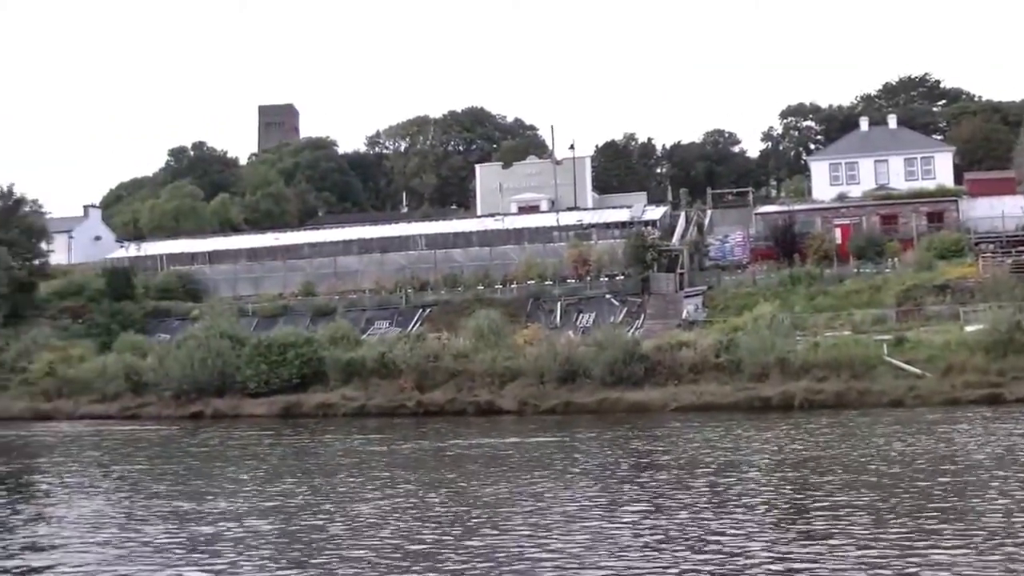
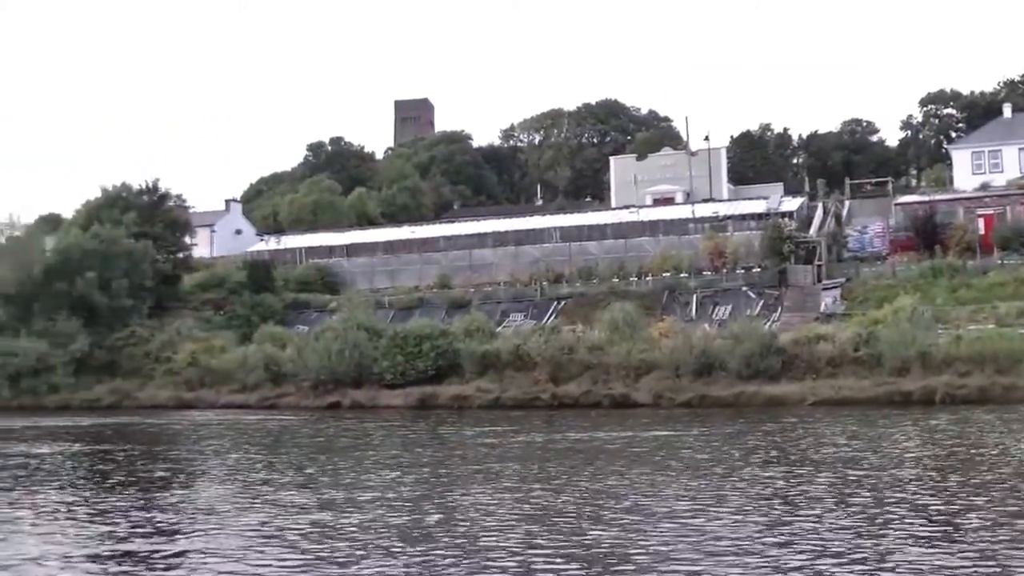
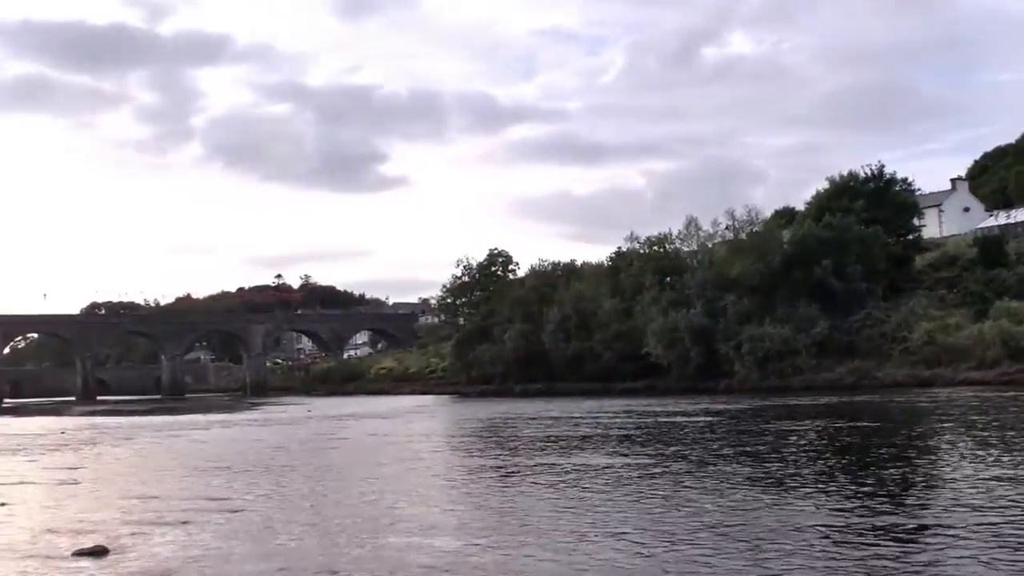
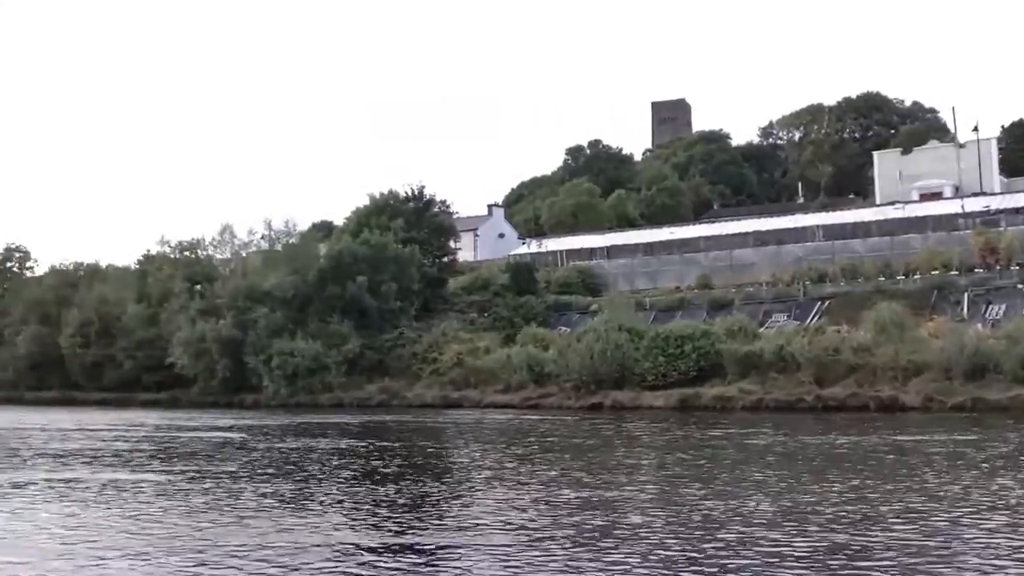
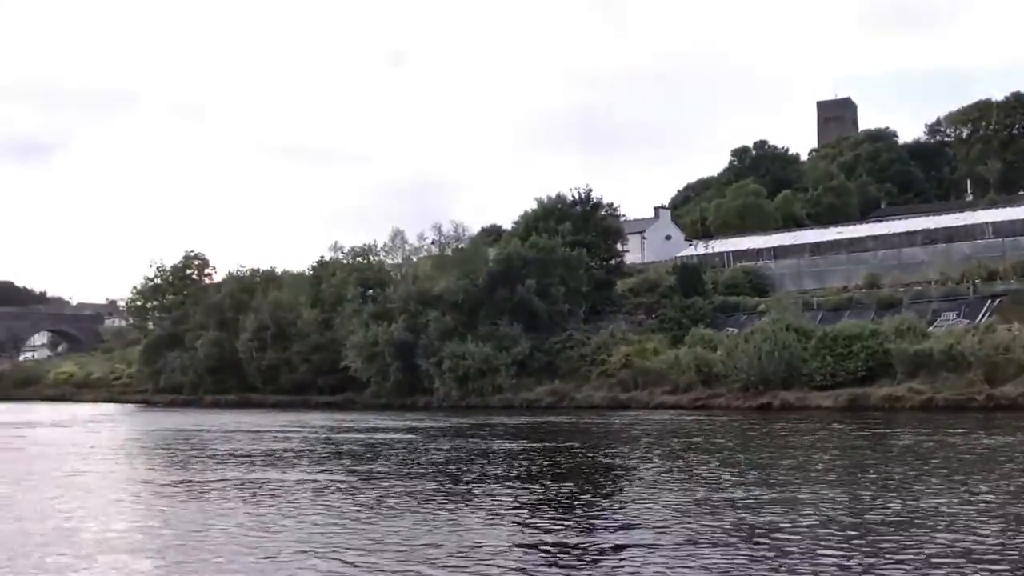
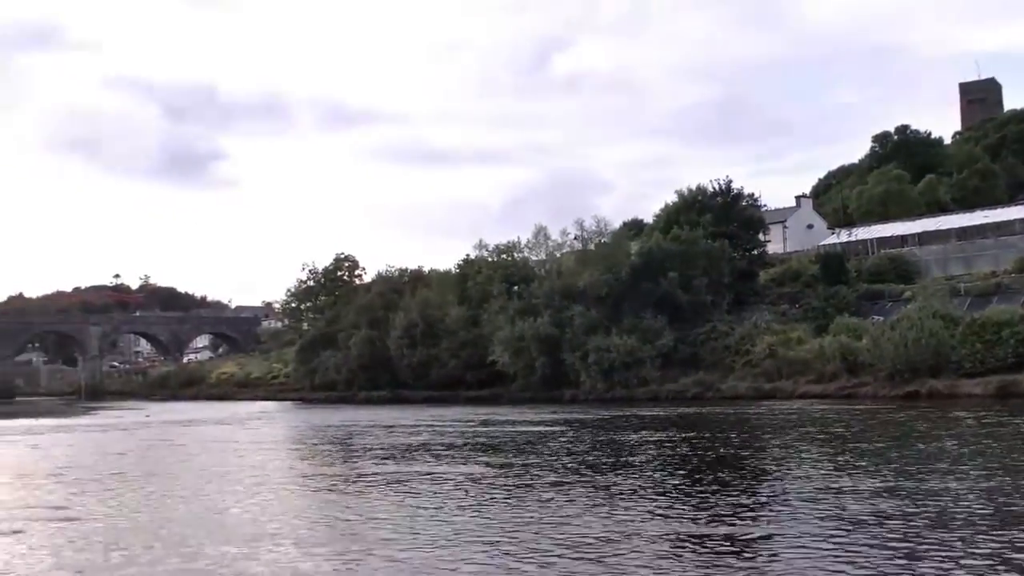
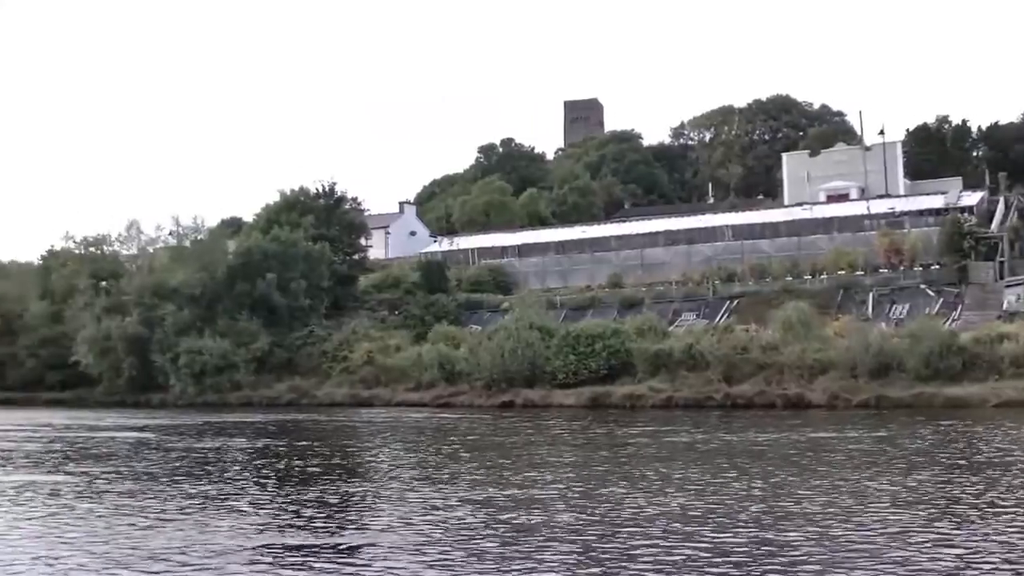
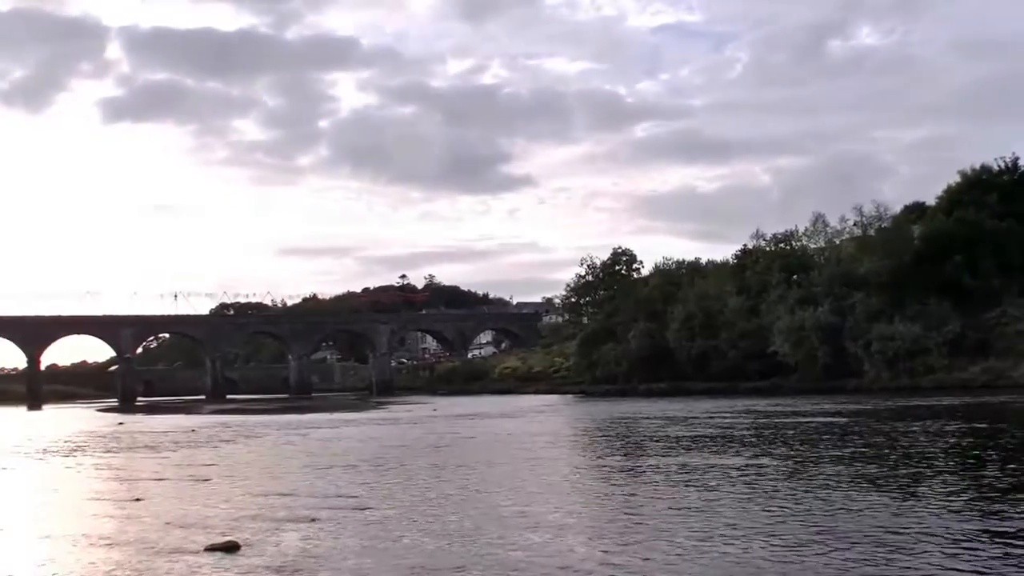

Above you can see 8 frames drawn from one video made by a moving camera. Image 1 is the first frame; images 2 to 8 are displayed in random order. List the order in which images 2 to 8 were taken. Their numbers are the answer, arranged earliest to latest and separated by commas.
2, 7, 4, 5, 6, 3, 8
